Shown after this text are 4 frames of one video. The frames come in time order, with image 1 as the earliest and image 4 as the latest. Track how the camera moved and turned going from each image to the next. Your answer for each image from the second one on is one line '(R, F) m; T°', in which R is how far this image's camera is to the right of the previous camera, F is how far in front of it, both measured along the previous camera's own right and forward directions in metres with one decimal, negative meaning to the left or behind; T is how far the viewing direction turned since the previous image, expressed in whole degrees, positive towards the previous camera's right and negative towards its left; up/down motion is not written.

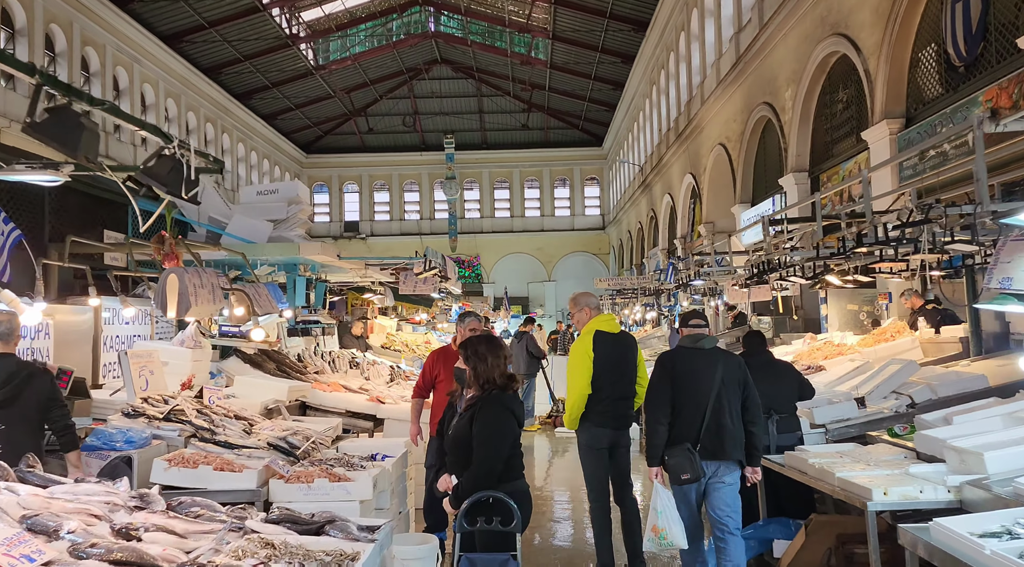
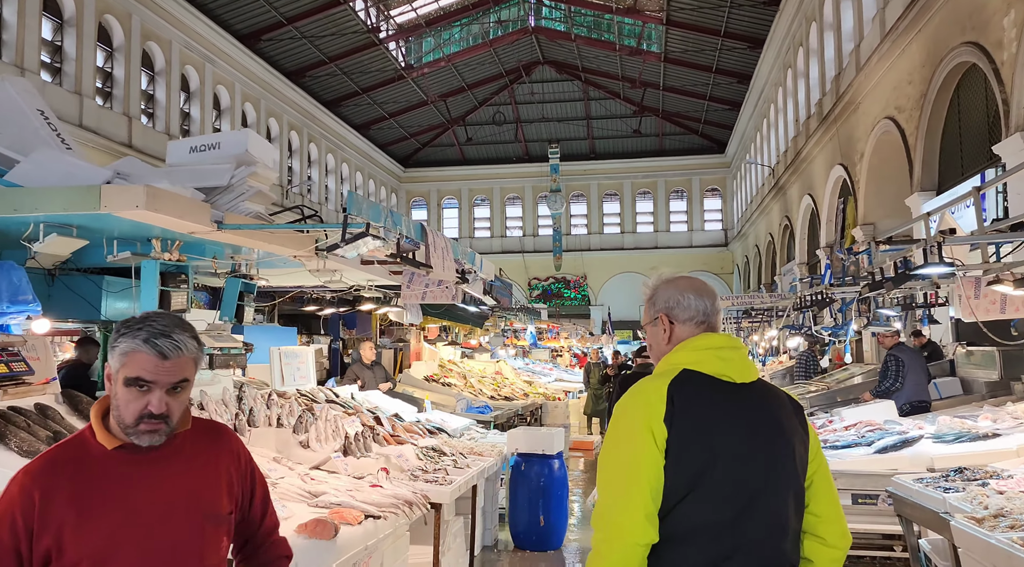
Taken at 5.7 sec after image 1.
(+0.4, +3.3) m; -9°
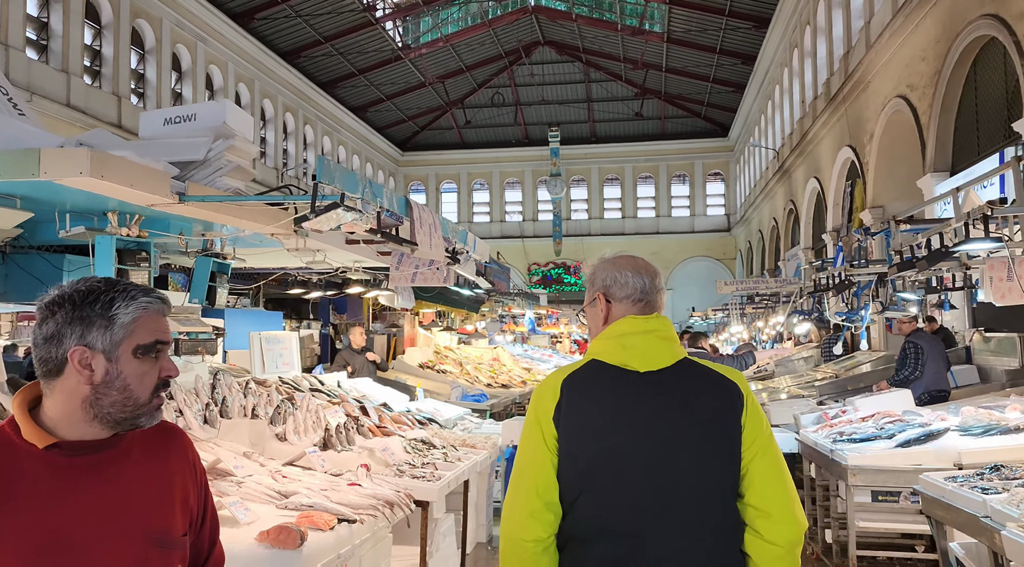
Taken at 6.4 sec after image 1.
(0.0, +0.3) m; 0°
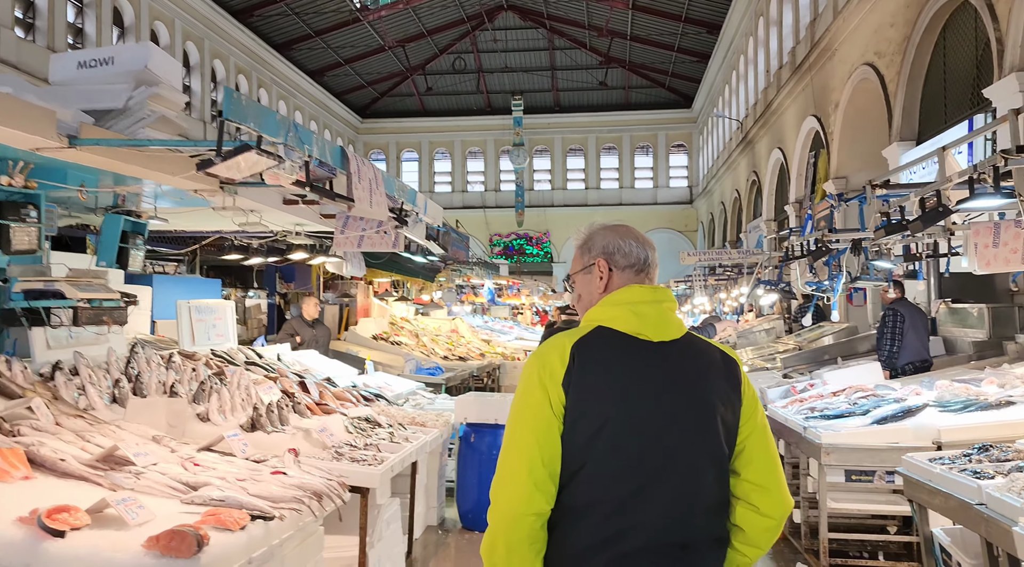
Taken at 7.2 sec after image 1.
(+0.1, +0.4) m; +3°
